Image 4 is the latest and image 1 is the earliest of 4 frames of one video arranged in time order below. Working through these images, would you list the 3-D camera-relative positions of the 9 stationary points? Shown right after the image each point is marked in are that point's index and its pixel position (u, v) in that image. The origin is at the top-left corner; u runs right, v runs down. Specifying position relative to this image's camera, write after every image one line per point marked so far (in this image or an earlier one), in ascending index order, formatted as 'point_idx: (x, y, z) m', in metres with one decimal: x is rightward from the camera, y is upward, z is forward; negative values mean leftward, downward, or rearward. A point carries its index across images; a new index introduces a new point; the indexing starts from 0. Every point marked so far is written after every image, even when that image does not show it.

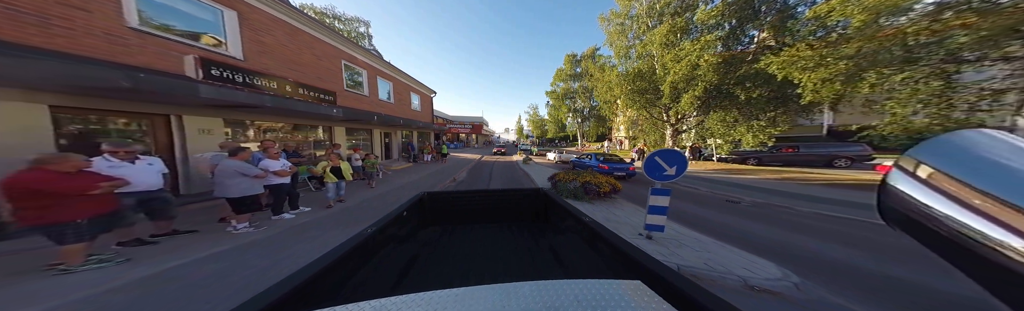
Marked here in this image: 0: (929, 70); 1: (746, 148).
0: (+11.0, +2.2, +4.5) m
1: (+13.0, +0.4, +9.9) m
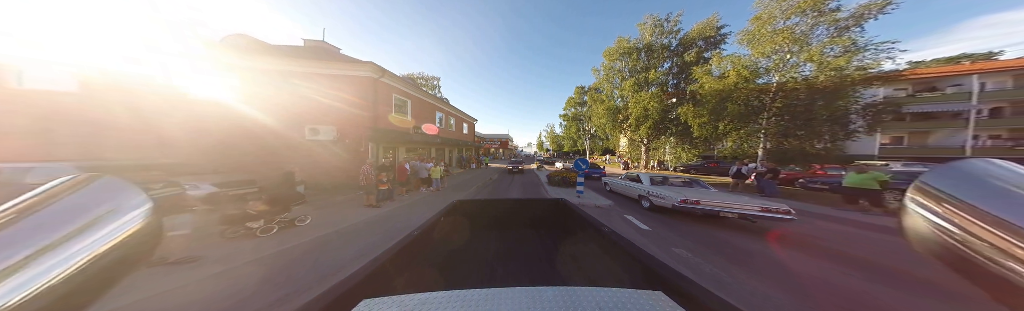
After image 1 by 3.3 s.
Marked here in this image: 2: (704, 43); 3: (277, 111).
0: (+11.9, +1.5, +9.6) m
1: (+14.5, -0.5, +14.7) m
2: (+16.0, +9.4, +15.0) m
3: (-12.6, +2.4, +9.5) m
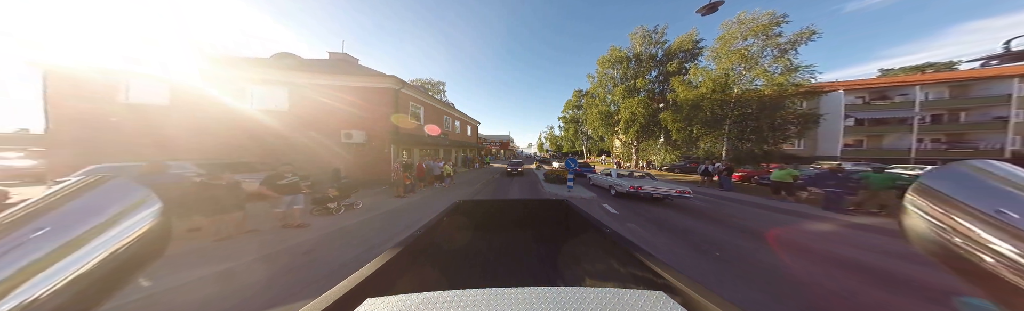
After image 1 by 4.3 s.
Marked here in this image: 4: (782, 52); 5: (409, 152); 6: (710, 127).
0: (+11.9, +1.5, +11.2) m
1: (+14.6, -0.6, +16.2) m
2: (+16.1, +9.4, +16.6) m
3: (-12.5, +2.3, +11.1) m
4: (+14.1, +5.4, +9.3) m
5: (-8.0, +0.2, +13.9) m
6: (+11.7, +1.6, +10.7) m
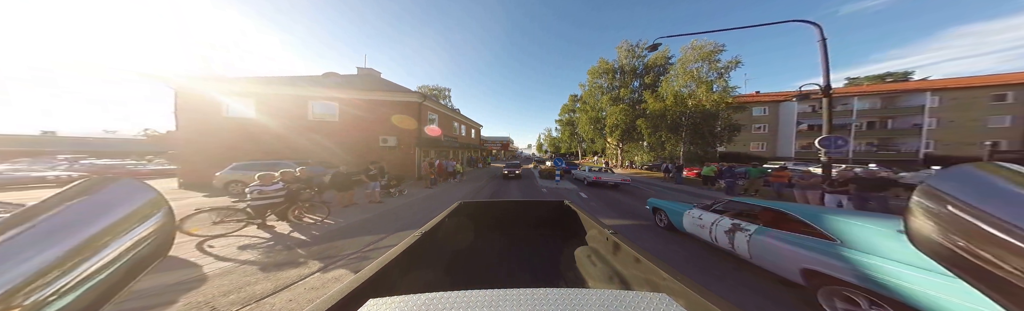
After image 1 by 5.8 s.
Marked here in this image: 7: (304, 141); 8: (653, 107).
0: (+12.0, +1.4, +13.6) m
1: (+14.7, -0.6, +18.6) m
2: (+16.1, +9.3, +19.0) m
3: (-12.5, +2.3, +13.6) m
4: (+14.2, +5.3, +11.7) m
5: (-7.9, +0.1, +16.4) m
6: (+11.8, +1.6, +13.1) m
7: (-14.8, +1.0, +12.9) m
8: (+11.5, +3.6, +14.3) m
